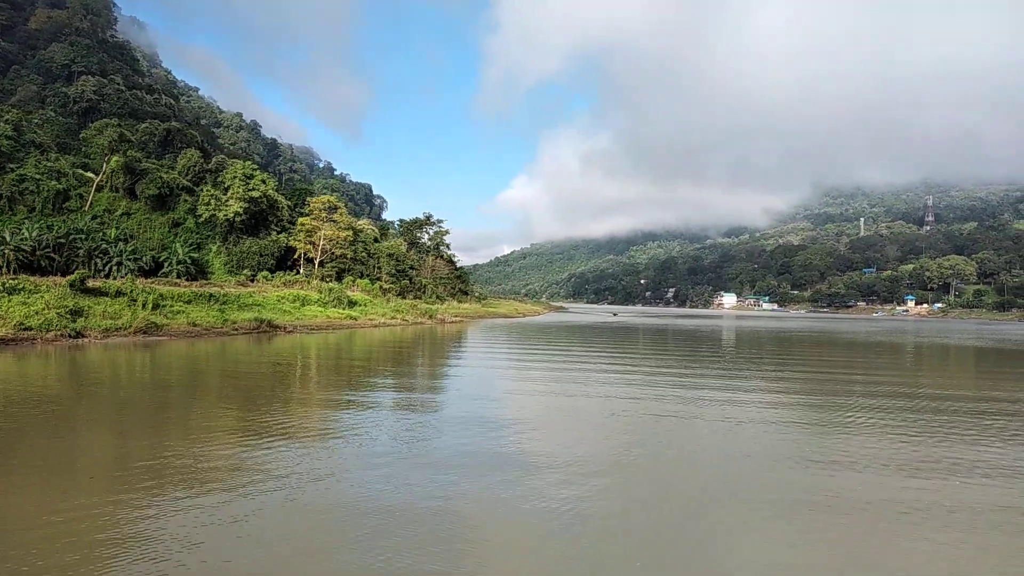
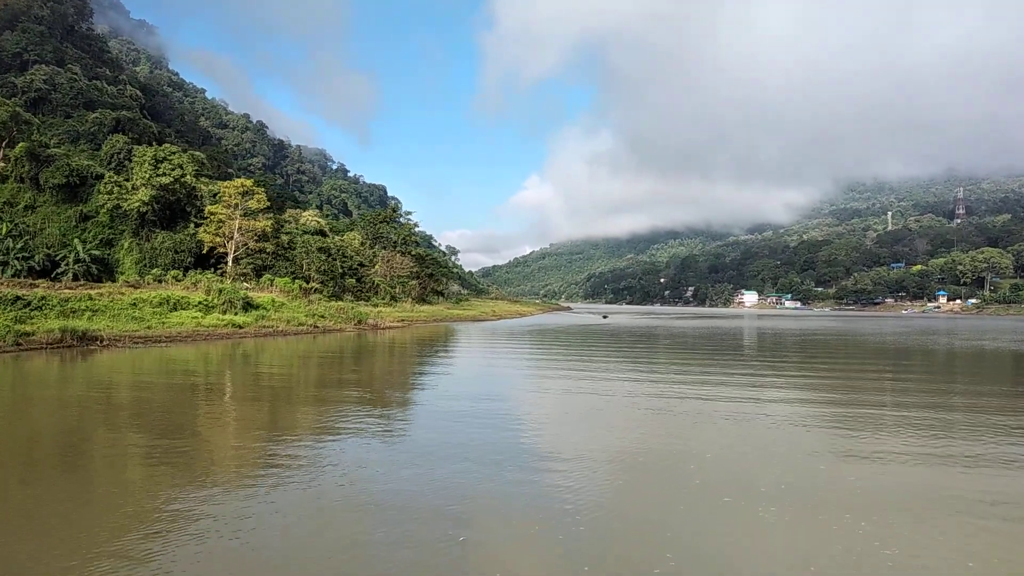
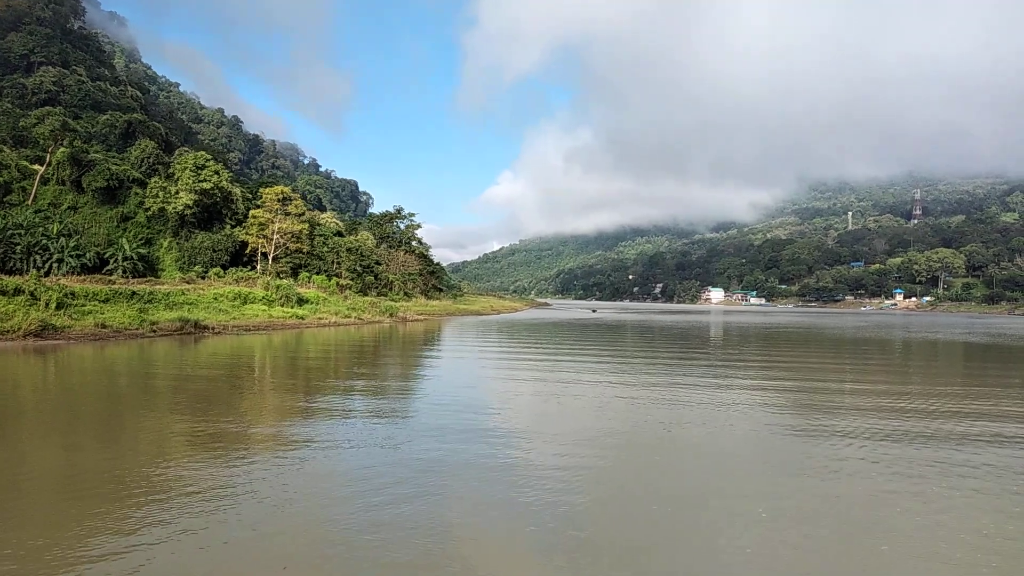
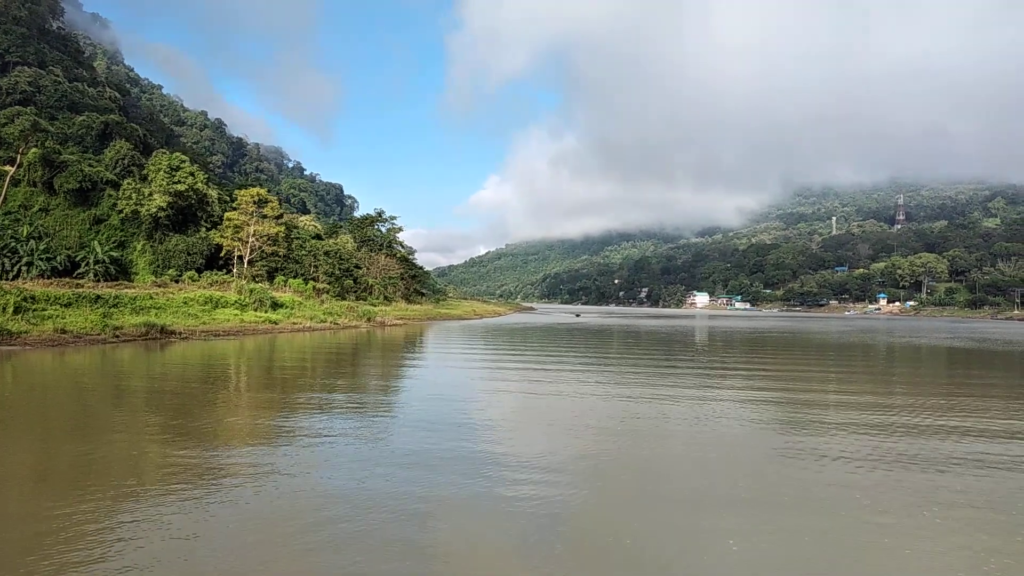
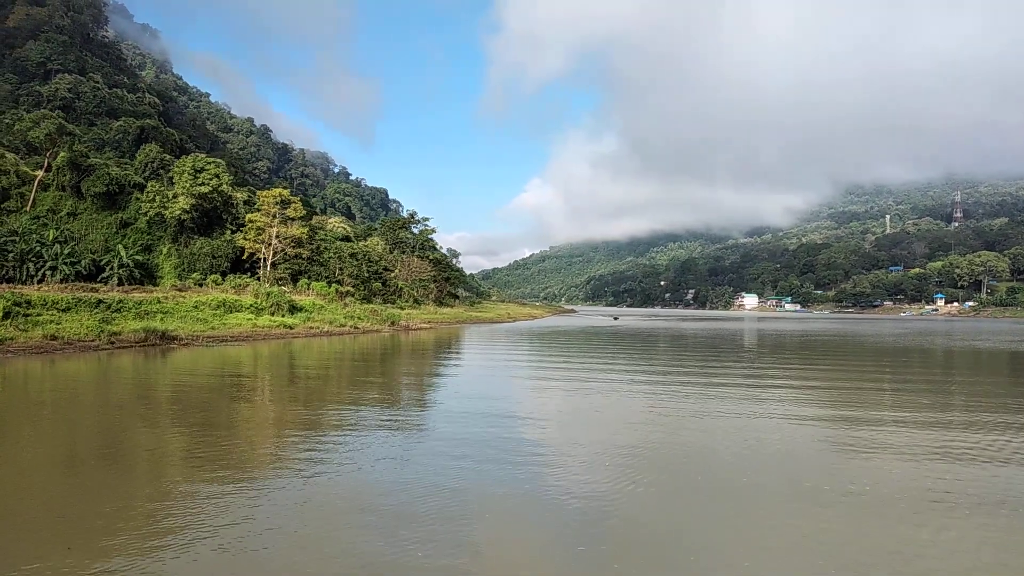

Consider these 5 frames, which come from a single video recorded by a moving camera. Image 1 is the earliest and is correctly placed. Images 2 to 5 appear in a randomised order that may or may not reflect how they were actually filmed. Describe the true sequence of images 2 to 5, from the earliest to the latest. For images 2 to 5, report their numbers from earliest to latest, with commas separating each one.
3, 4, 5, 2
